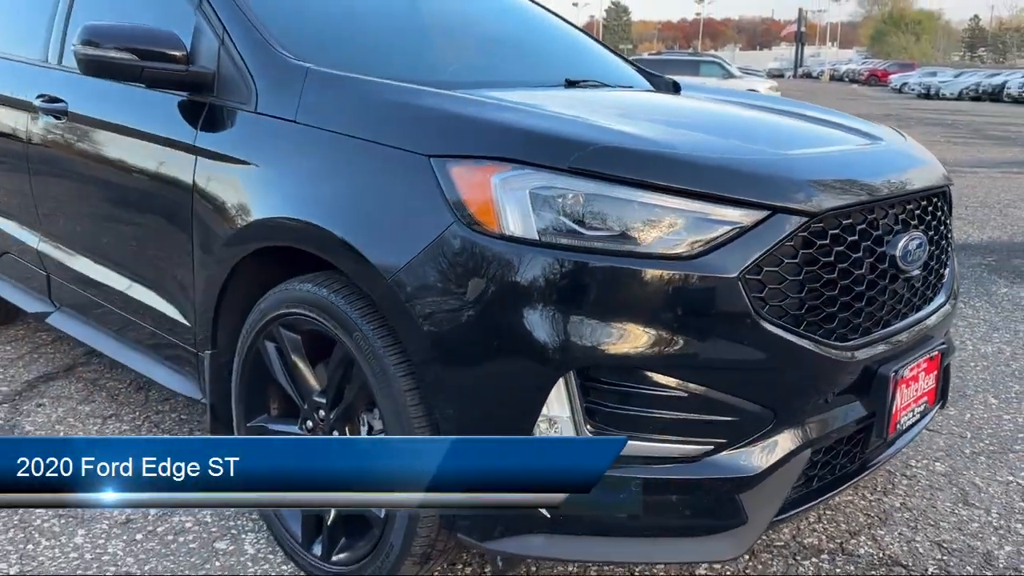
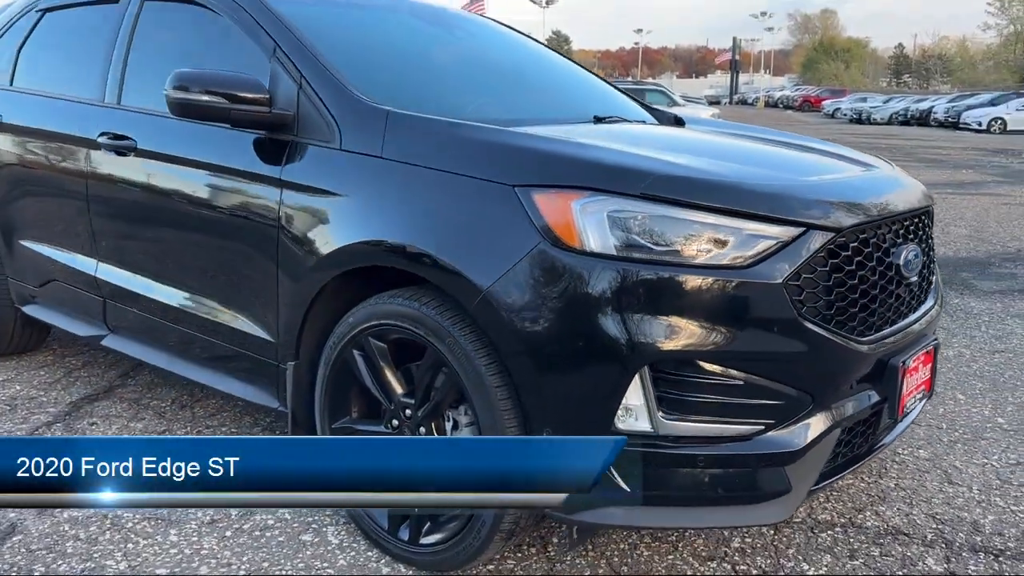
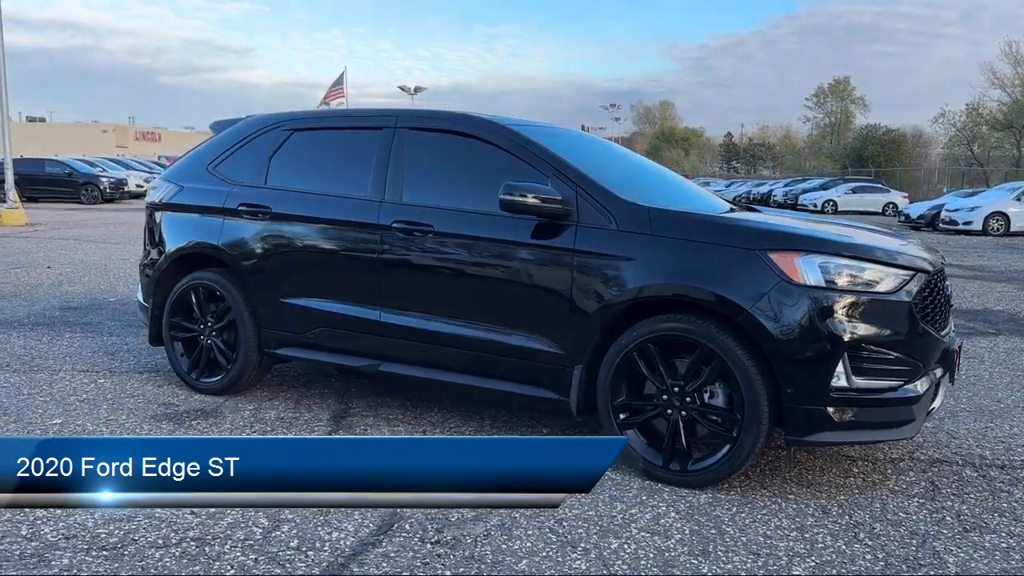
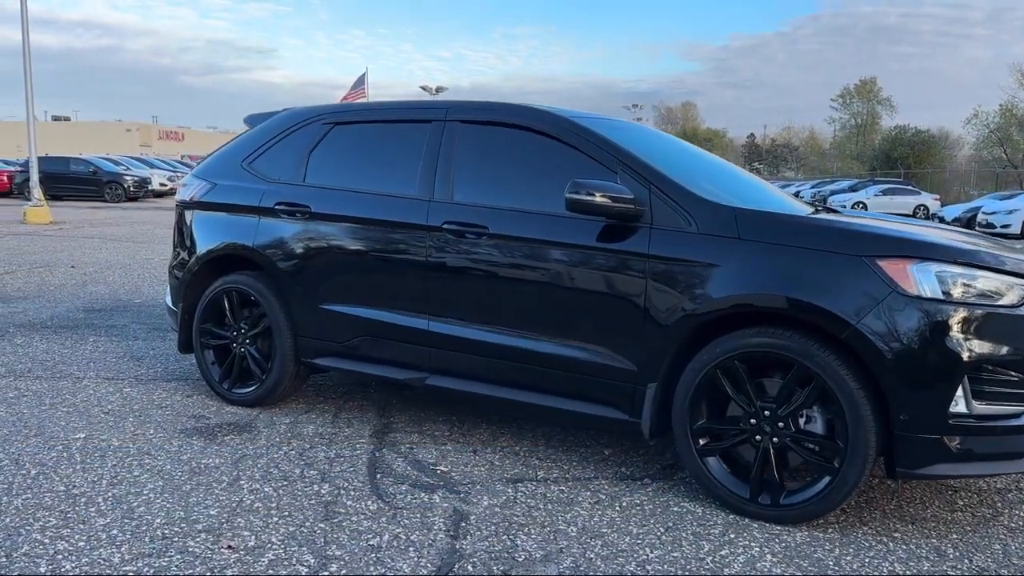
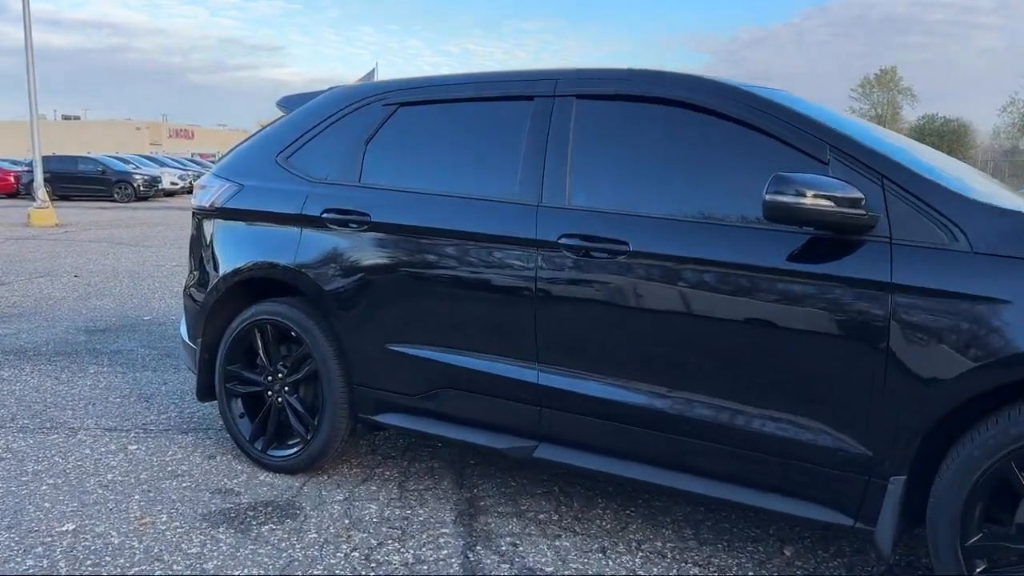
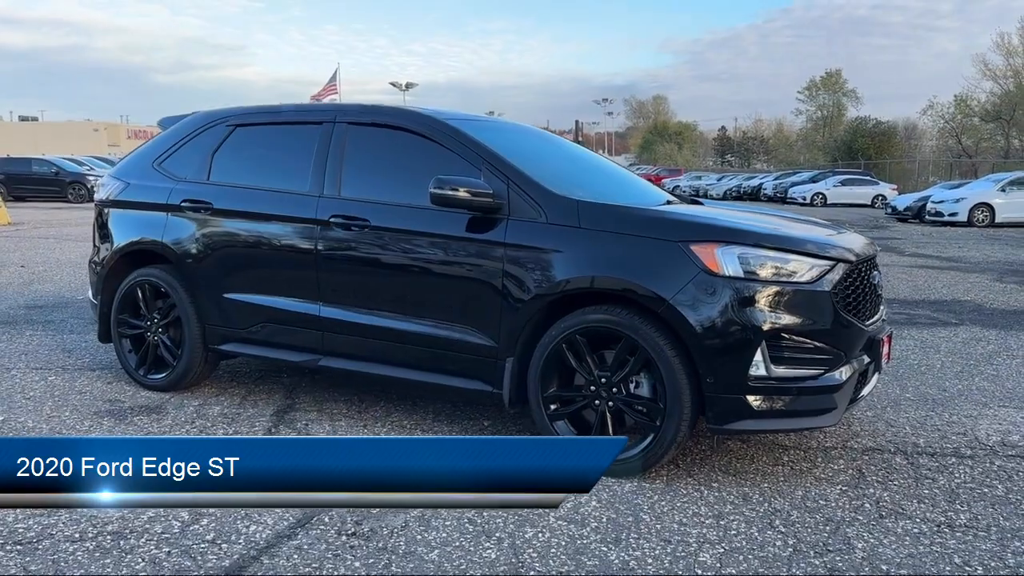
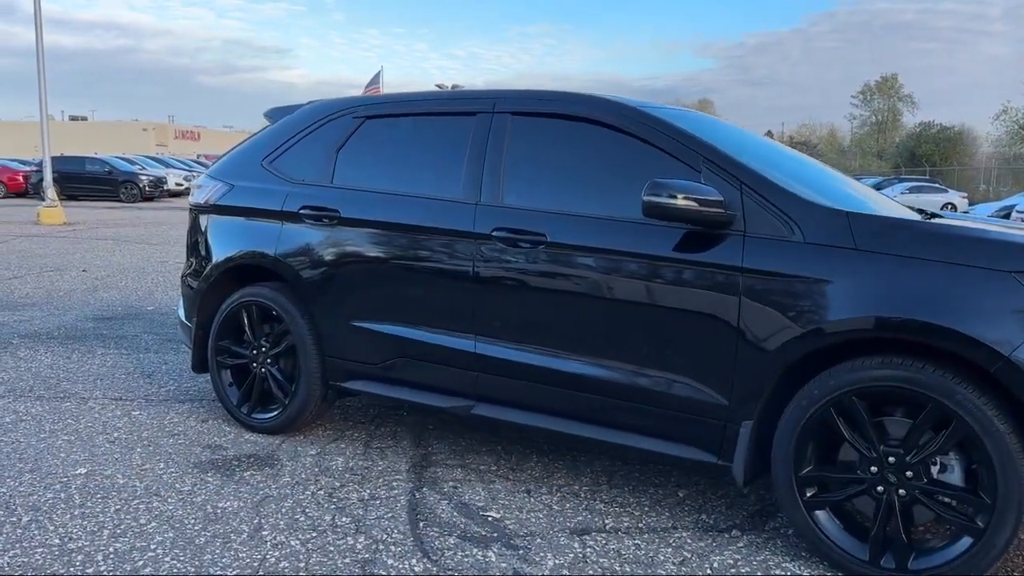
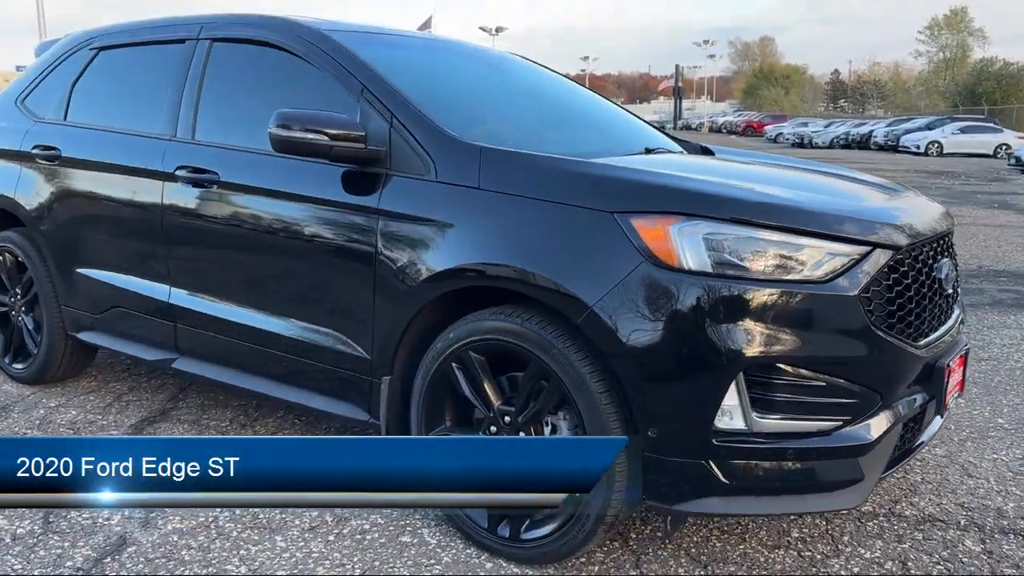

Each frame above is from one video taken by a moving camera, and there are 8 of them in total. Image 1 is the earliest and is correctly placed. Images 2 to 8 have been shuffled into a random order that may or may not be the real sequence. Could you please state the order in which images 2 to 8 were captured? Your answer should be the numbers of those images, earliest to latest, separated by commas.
2, 8, 6, 3, 4, 7, 5
